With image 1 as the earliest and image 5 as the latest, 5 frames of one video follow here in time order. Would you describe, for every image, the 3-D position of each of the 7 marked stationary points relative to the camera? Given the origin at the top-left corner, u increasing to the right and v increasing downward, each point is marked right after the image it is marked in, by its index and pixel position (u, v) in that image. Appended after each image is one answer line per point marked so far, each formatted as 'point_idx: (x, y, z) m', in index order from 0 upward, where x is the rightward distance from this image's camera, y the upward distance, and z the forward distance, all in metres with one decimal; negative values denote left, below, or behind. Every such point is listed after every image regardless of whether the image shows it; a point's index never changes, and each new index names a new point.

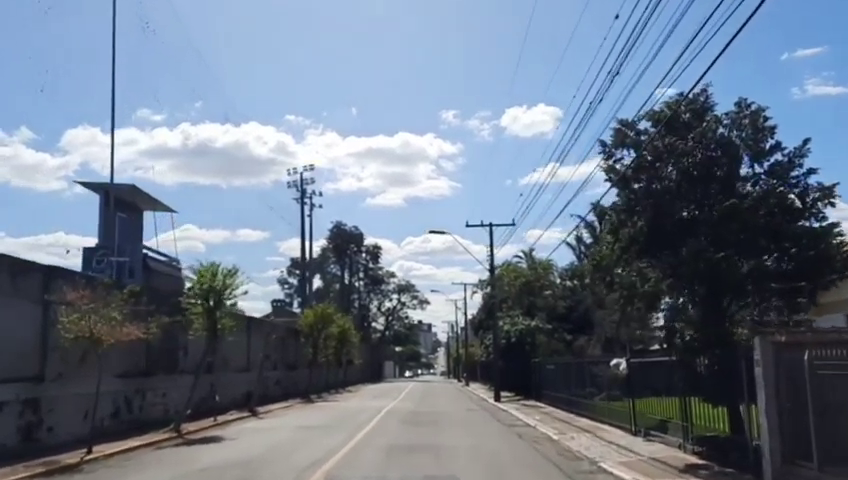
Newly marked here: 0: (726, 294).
0: (+5.7, -1.0, +19.4) m
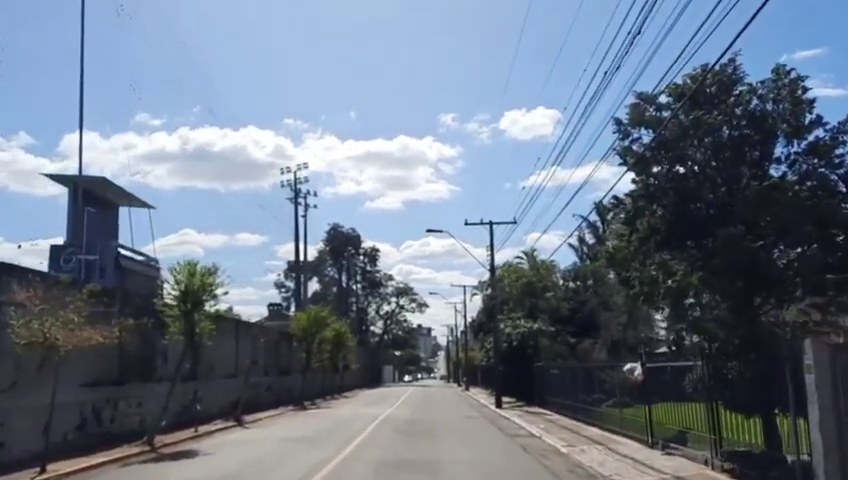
0: (+5.6, -0.8, +17.0) m
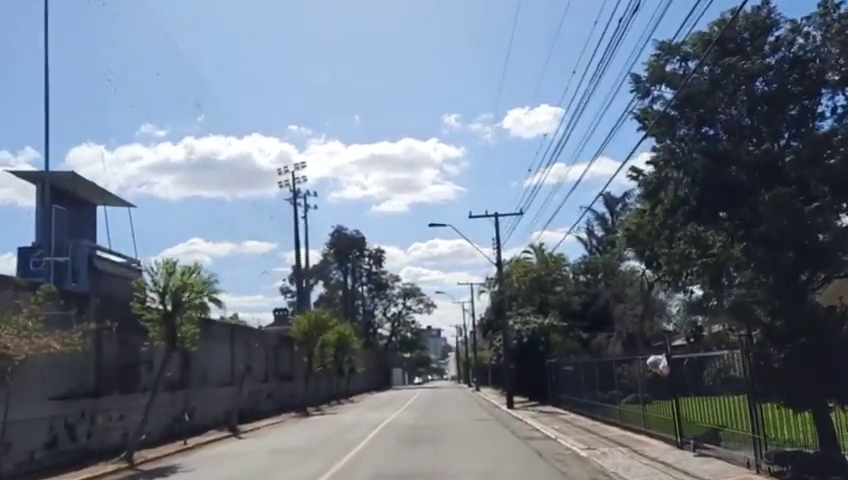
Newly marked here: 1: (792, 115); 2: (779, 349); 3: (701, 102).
0: (+5.5, -0.3, +14.5) m
1: (+5.6, +1.9, +15.4) m
2: (+5.2, -1.6, +15.0) m
3: (+4.4, +2.2, +16.5) m
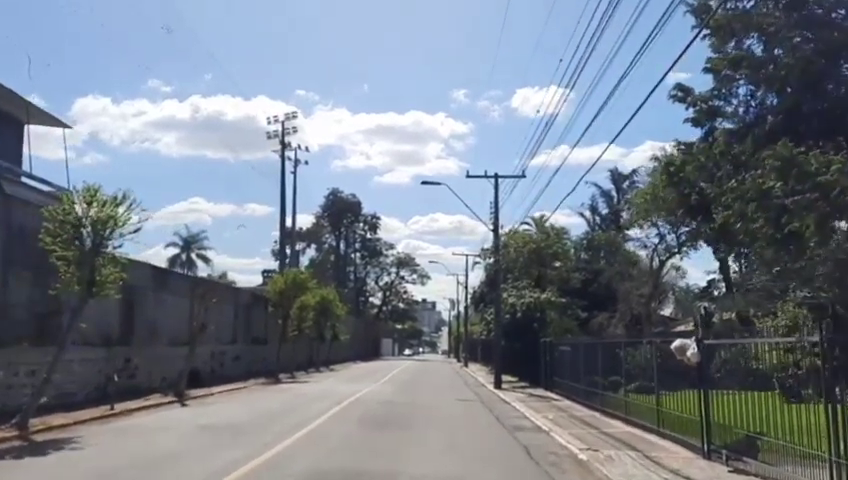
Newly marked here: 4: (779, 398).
0: (+5.0, +0.3, +9.6) m
1: (+5.2, +2.5, +10.5) m
2: (+4.7, -1.0, +10.2) m
3: (+4.1, +2.9, +11.6) m
4: (+5.4, -2.4, +15.8) m
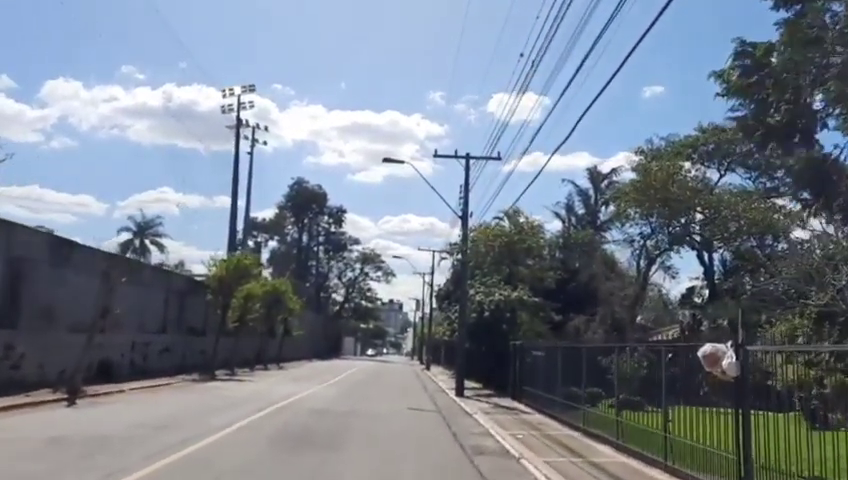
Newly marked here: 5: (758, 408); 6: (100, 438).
0: (+4.4, +0.7, +4.4) m
1: (+4.7, +2.9, +5.3) m
2: (+4.0, -0.5, +5.0) m
3: (+3.6, +3.4, +6.3) m
4: (+4.5, -2.0, +10.5) m
5: (+4.3, -2.2, +13.1) m
6: (-5.1, -3.1, +16.2) m
